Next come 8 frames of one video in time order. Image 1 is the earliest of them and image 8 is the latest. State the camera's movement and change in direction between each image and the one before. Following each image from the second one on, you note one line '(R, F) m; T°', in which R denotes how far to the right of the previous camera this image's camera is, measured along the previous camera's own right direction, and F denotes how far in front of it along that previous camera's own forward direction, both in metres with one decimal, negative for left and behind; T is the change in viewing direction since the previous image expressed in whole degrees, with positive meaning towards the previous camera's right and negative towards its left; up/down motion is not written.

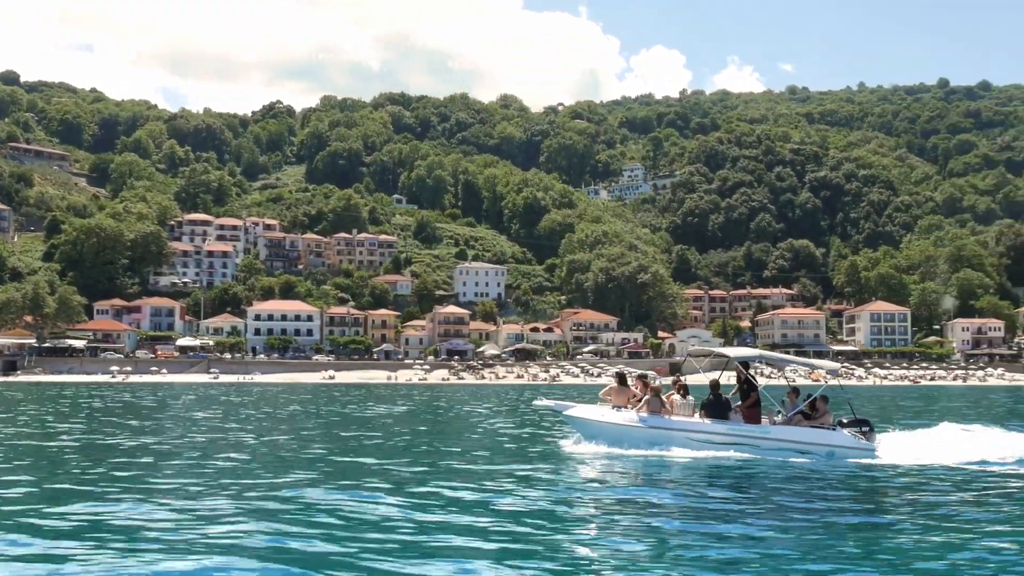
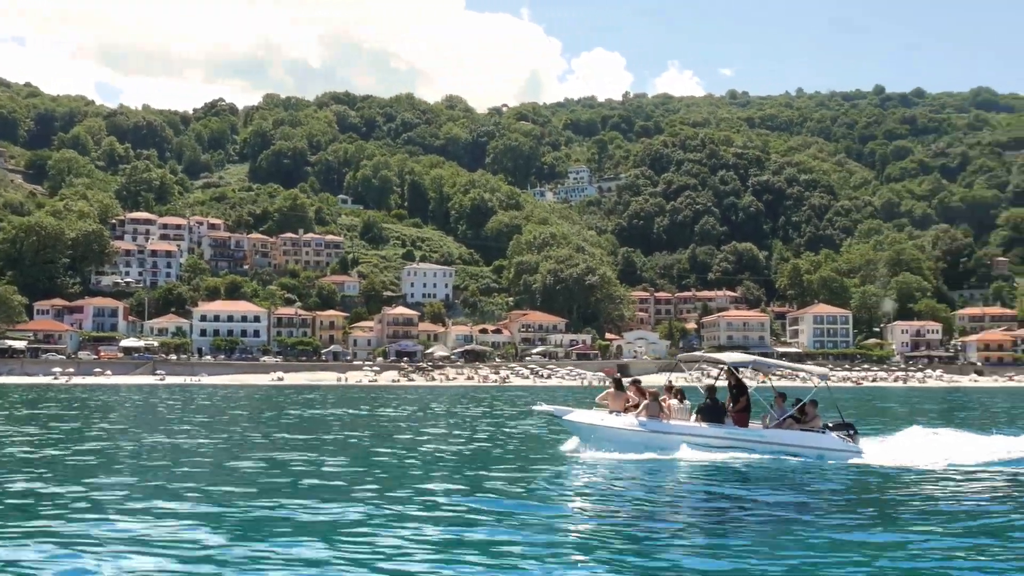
(-0.5, +0.1) m; +3°
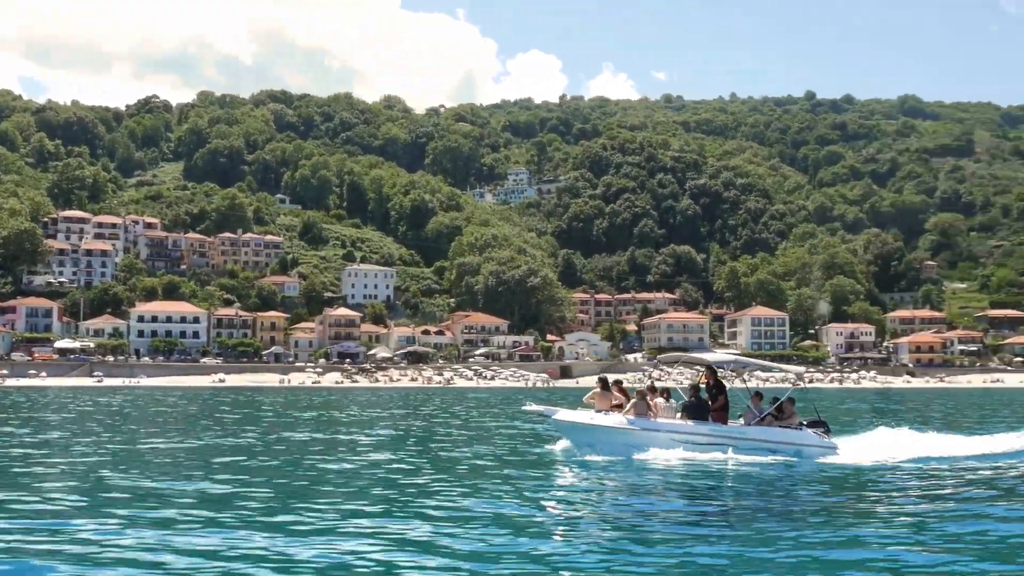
(-0.5, -0.1) m; +4°
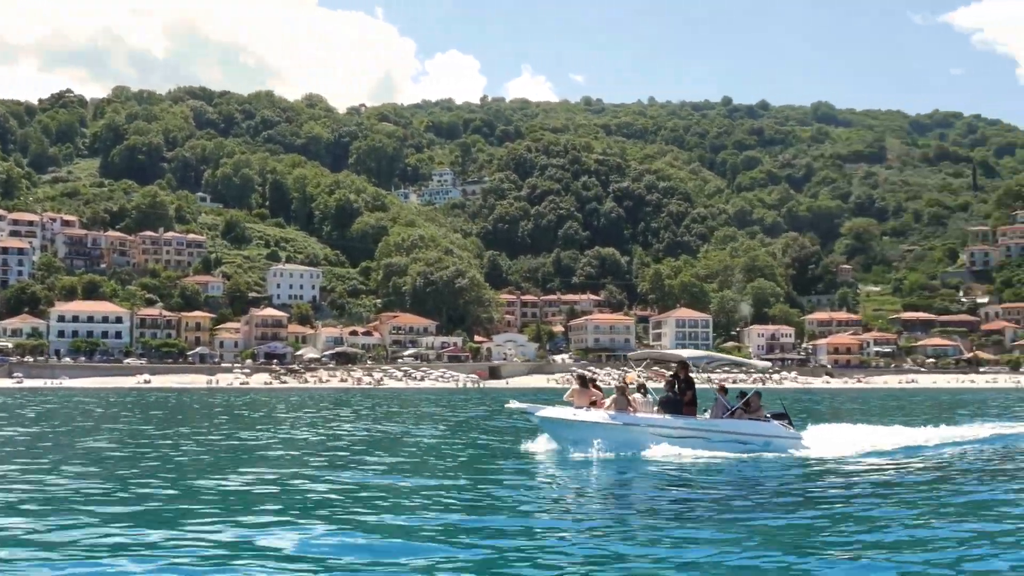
(-0.6, -0.5) m; +5°
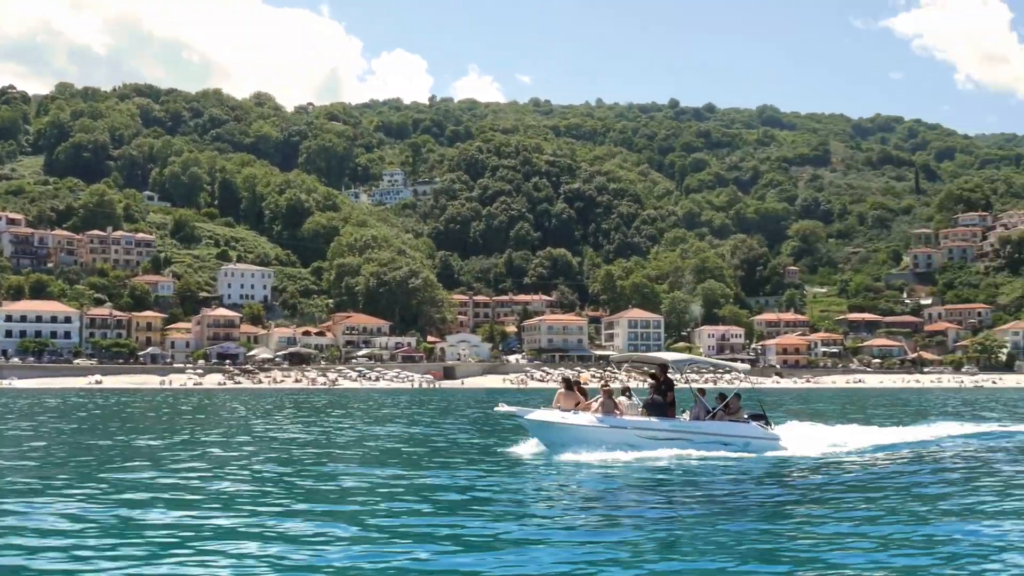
(-0.4, -0.6) m; +3°
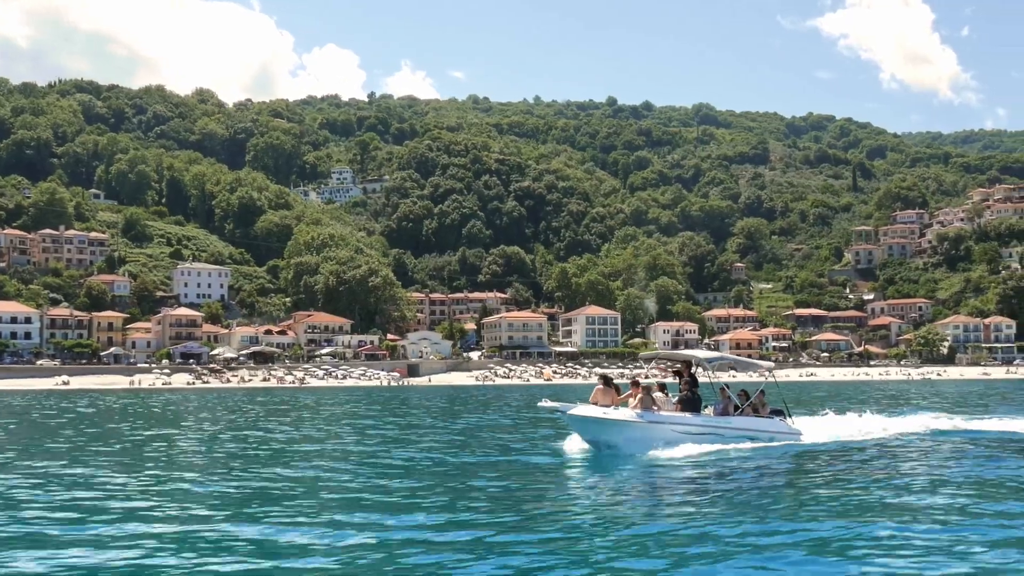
(-1.7, -0.3) m; +3°
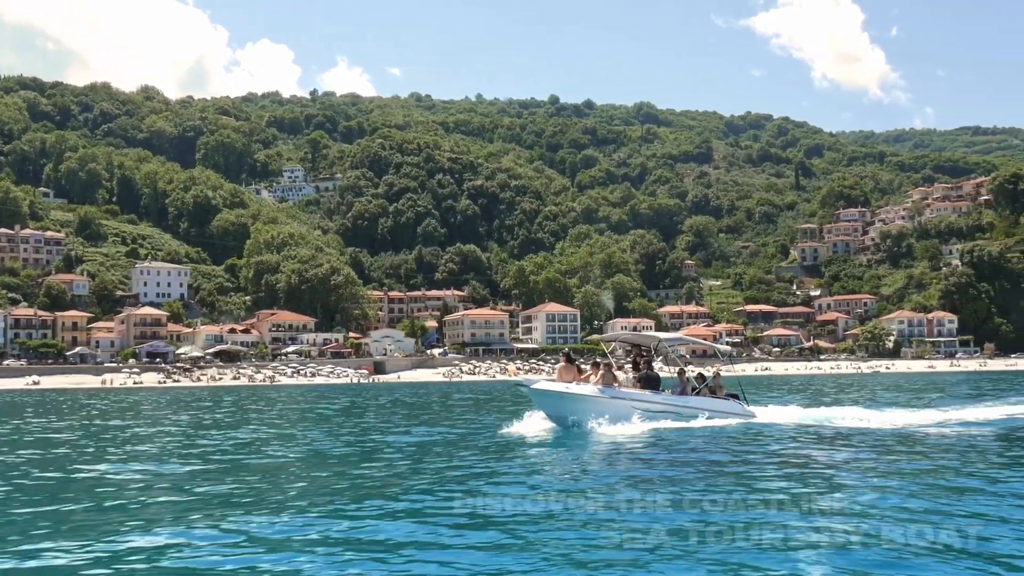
(-1.4, -1.0) m; +3°
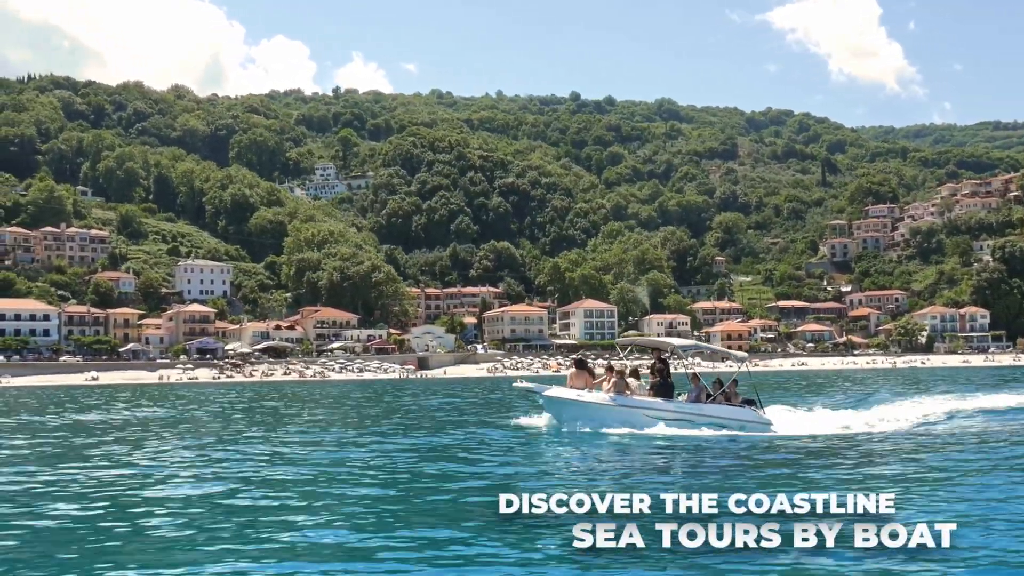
(-2.0, +1.0) m; -2°
